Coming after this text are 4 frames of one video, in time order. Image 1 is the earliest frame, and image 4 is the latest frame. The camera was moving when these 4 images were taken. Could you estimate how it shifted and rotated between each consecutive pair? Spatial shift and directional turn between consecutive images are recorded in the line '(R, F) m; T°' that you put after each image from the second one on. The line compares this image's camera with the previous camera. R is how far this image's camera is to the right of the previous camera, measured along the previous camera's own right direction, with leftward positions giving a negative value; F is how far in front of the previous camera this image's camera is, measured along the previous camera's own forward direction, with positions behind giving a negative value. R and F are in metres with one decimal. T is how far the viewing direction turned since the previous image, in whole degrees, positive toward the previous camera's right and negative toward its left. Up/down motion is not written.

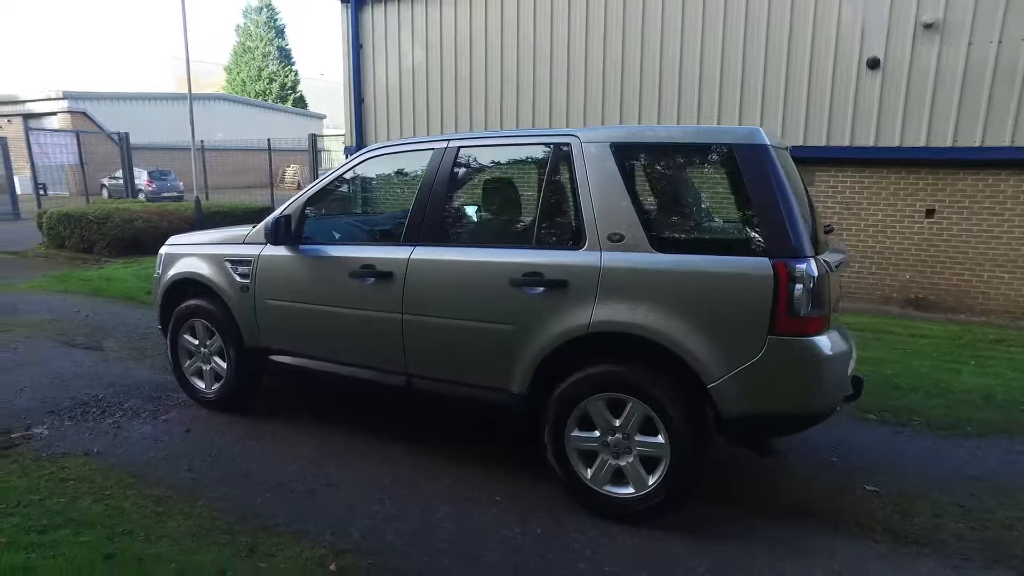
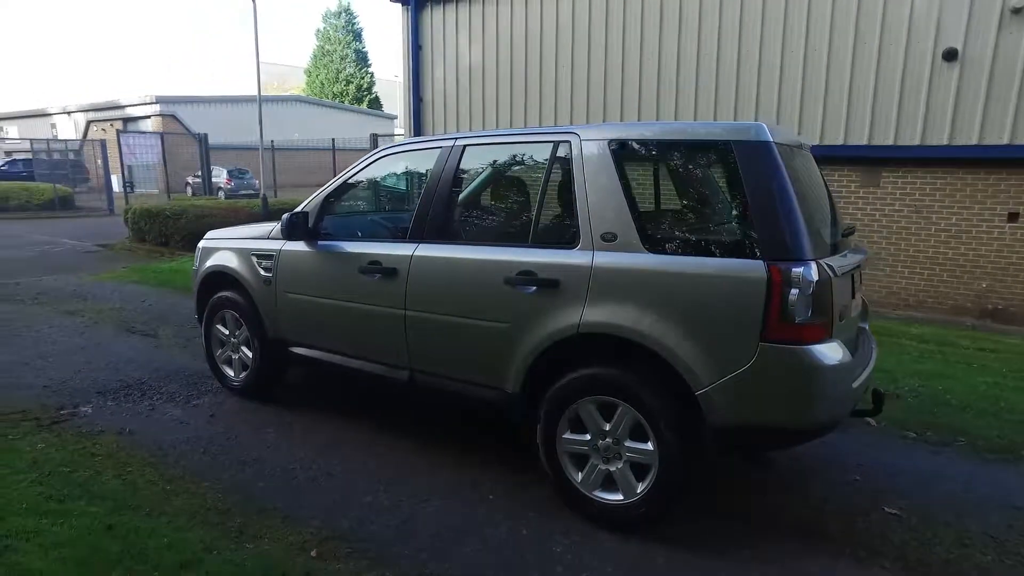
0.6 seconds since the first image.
(+0.4, 0.0) m; -6°
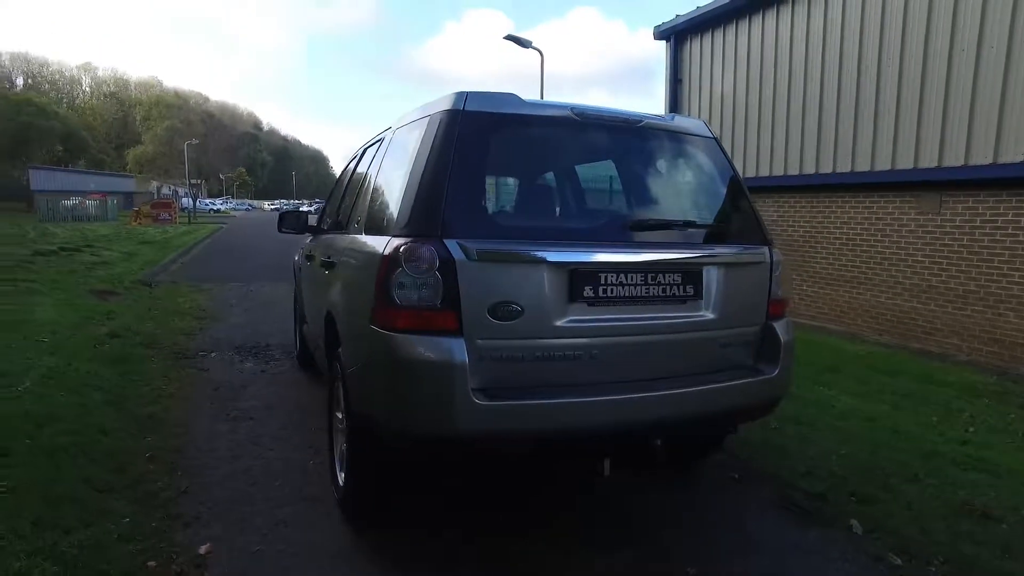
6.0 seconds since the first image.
(+3.1, +1.0) m; -34°
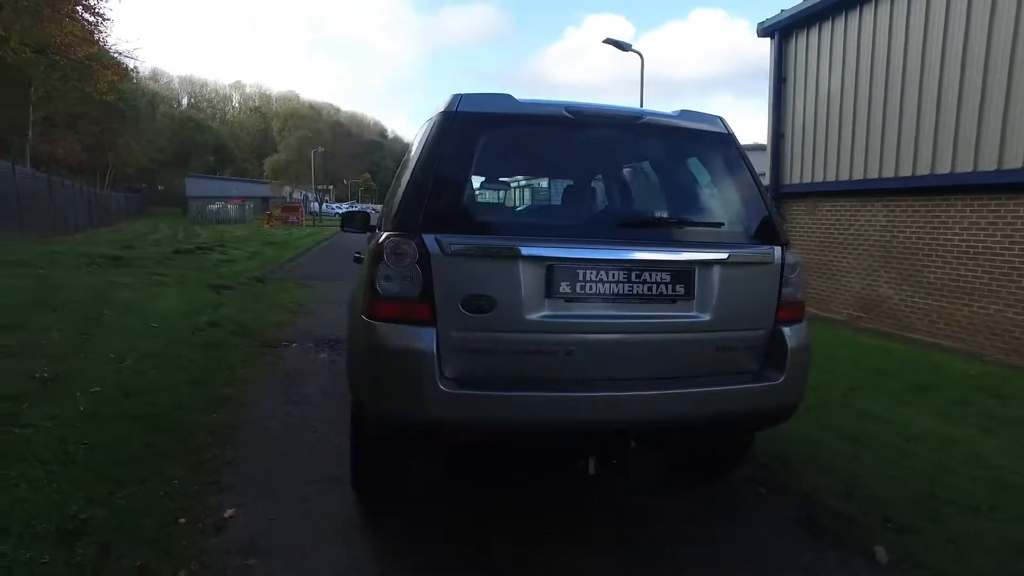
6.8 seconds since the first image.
(+0.6, 0.0) m; -10°
